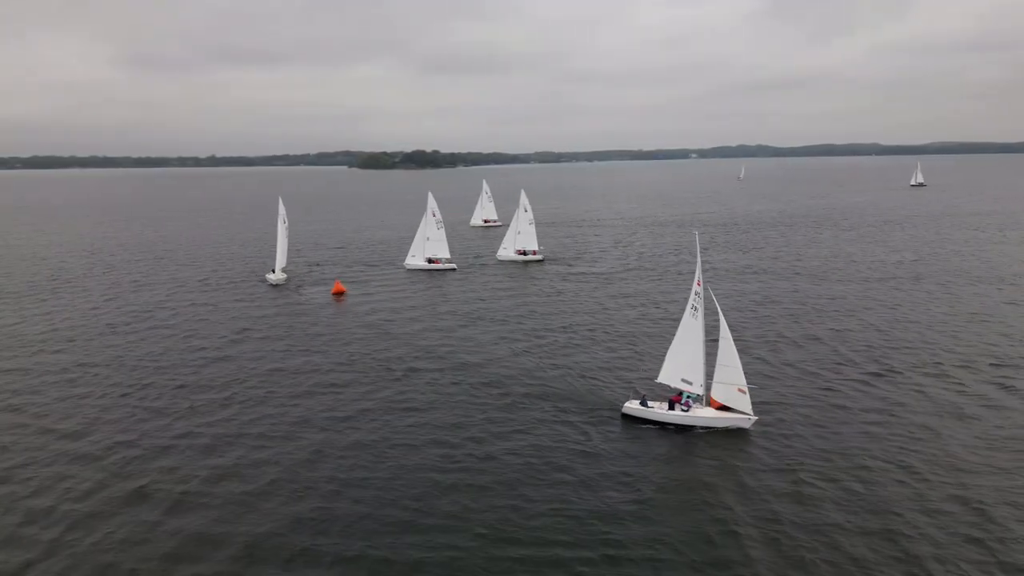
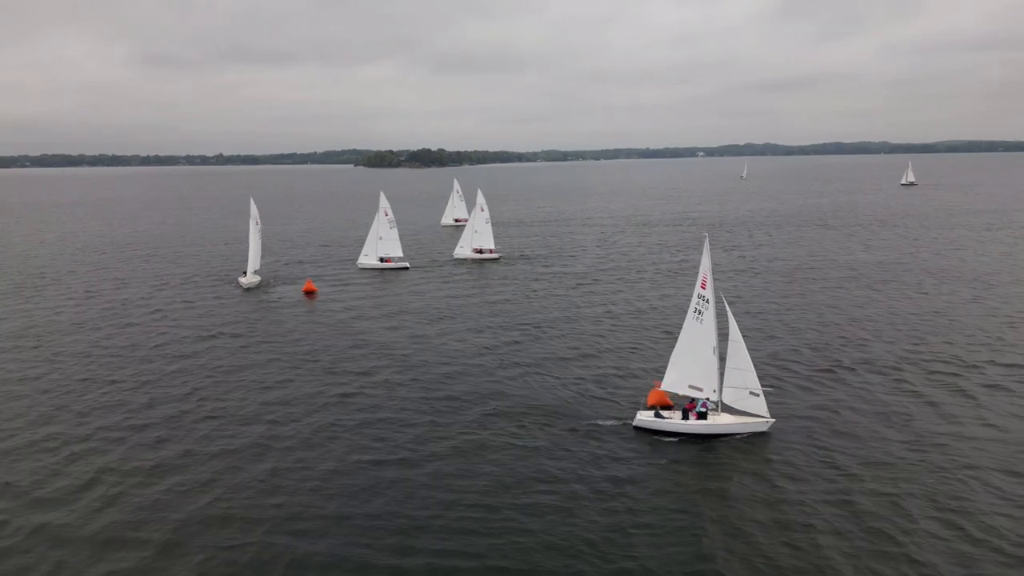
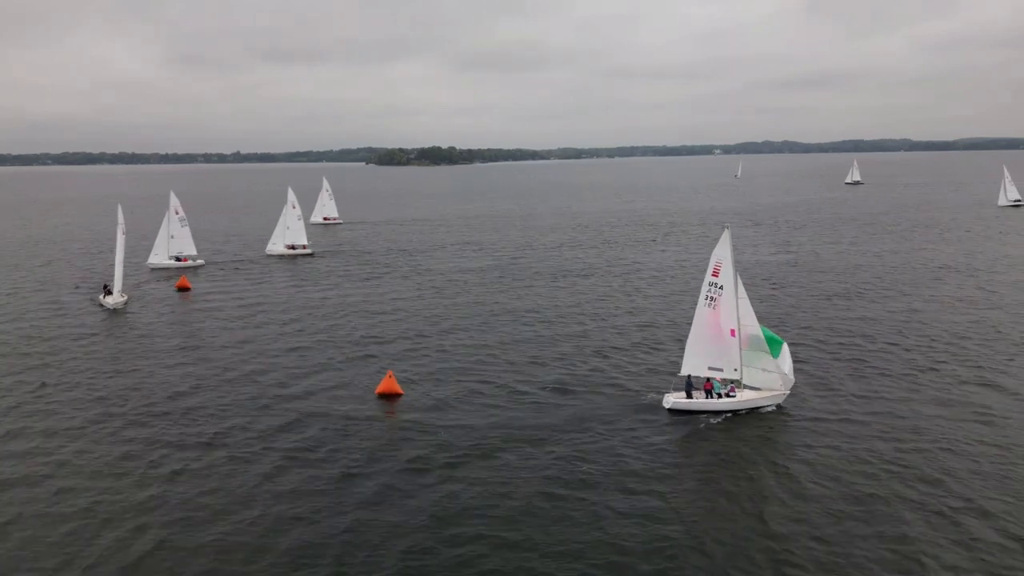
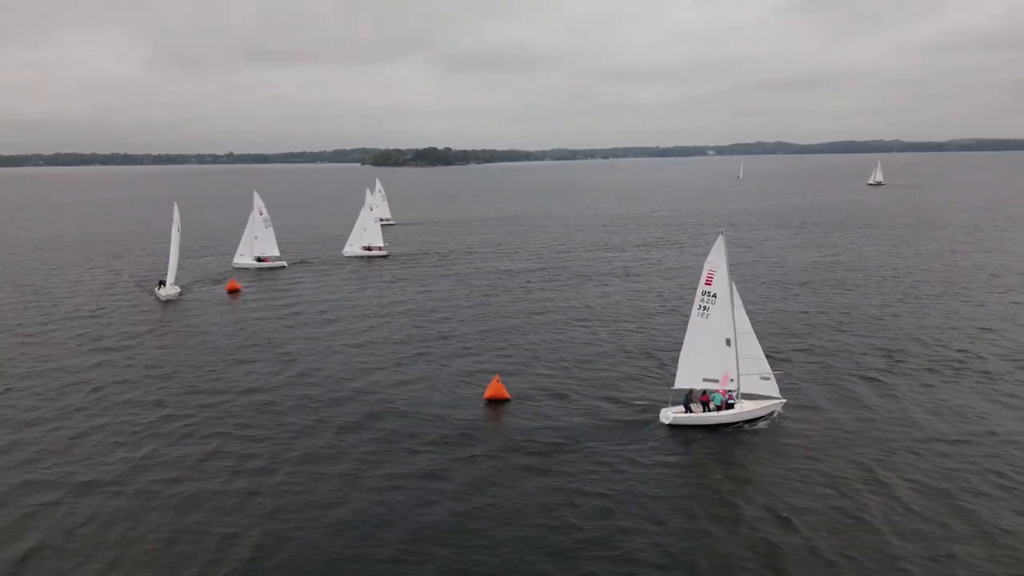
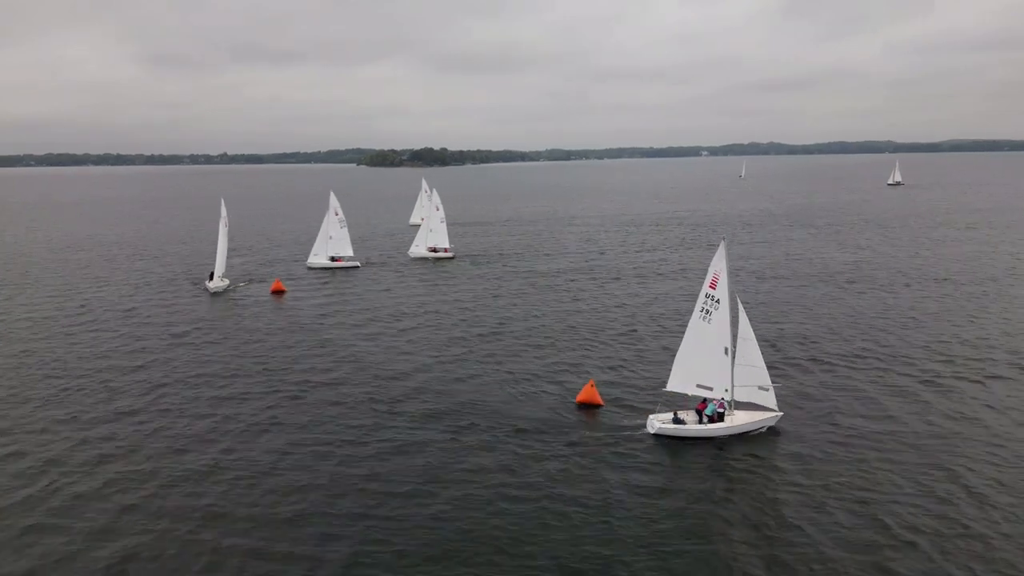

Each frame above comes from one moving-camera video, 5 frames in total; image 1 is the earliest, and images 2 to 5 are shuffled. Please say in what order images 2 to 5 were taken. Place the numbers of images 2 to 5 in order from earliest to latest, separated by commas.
2, 5, 4, 3
